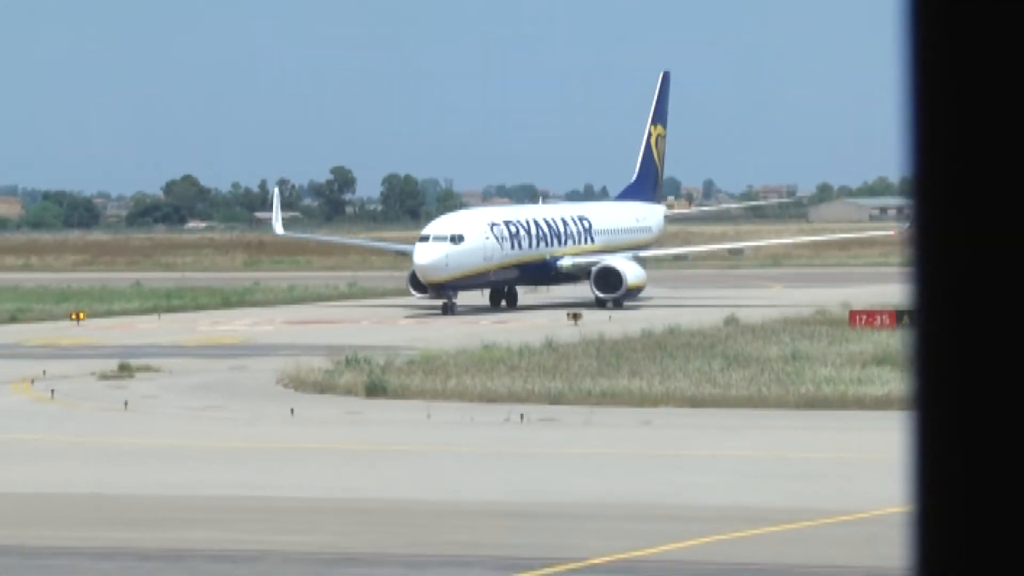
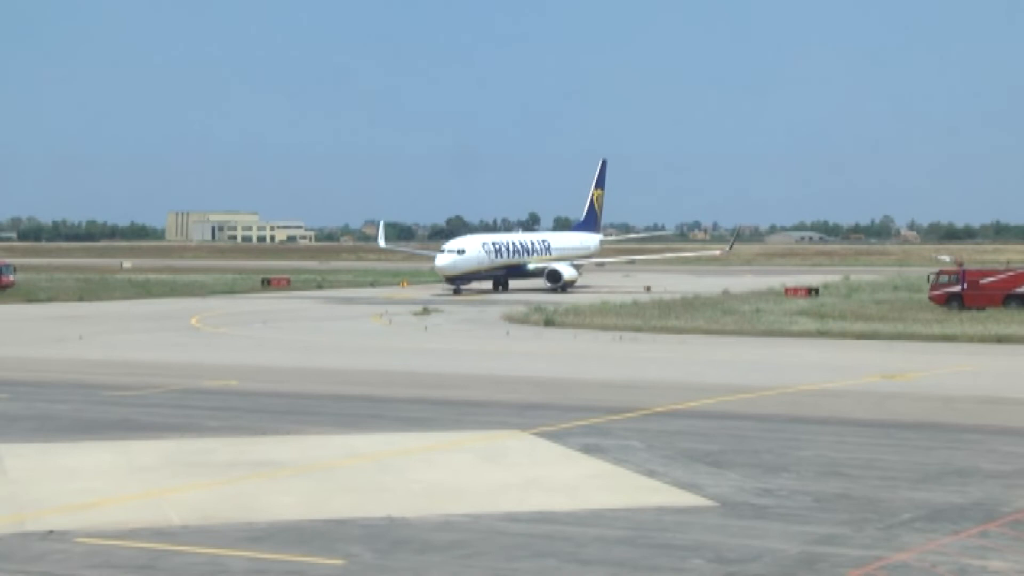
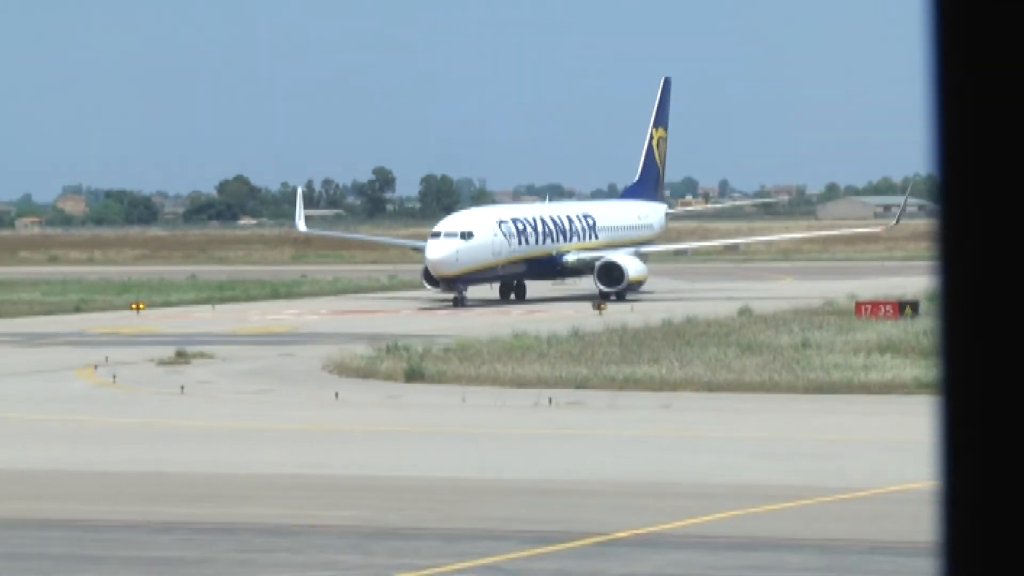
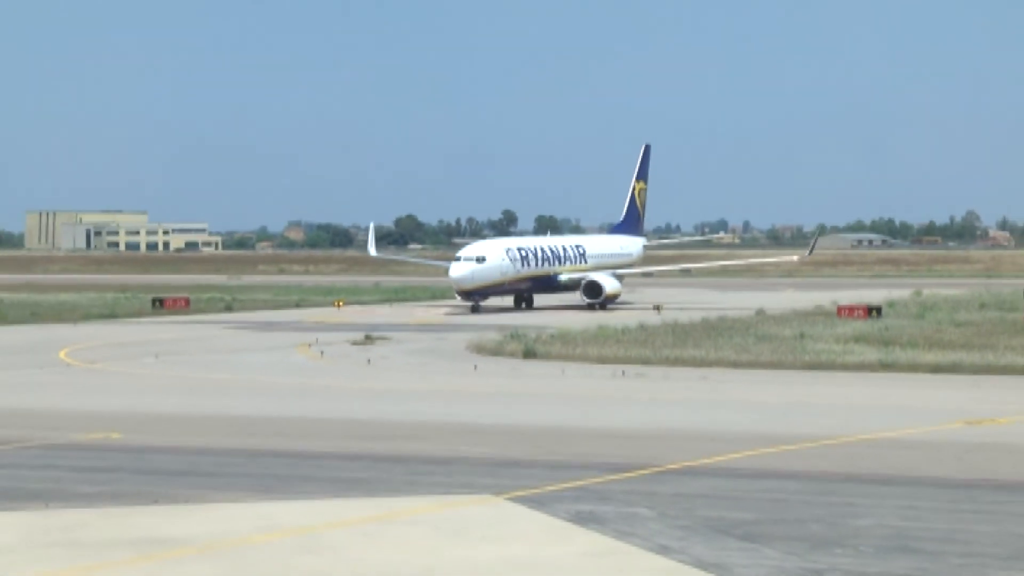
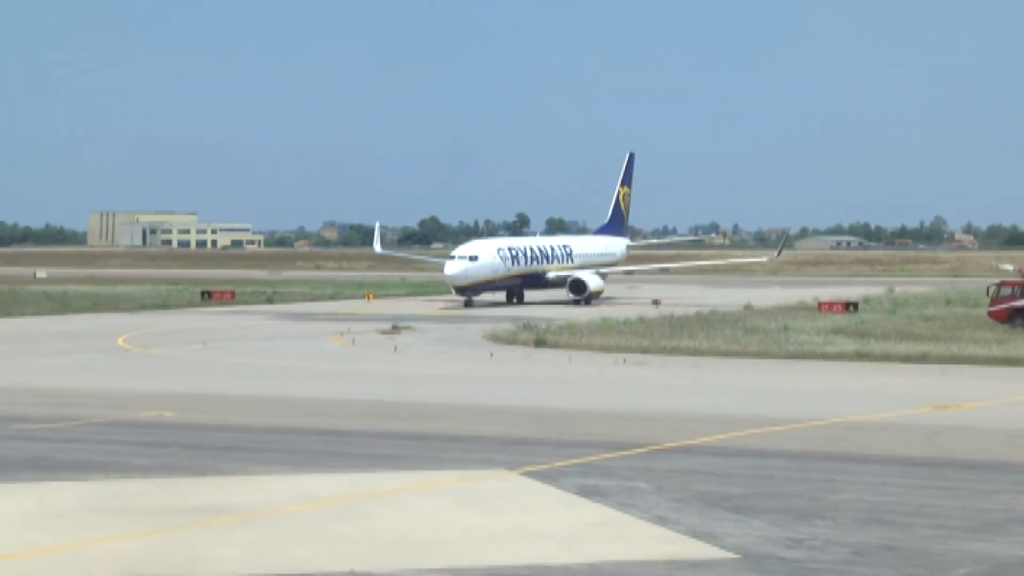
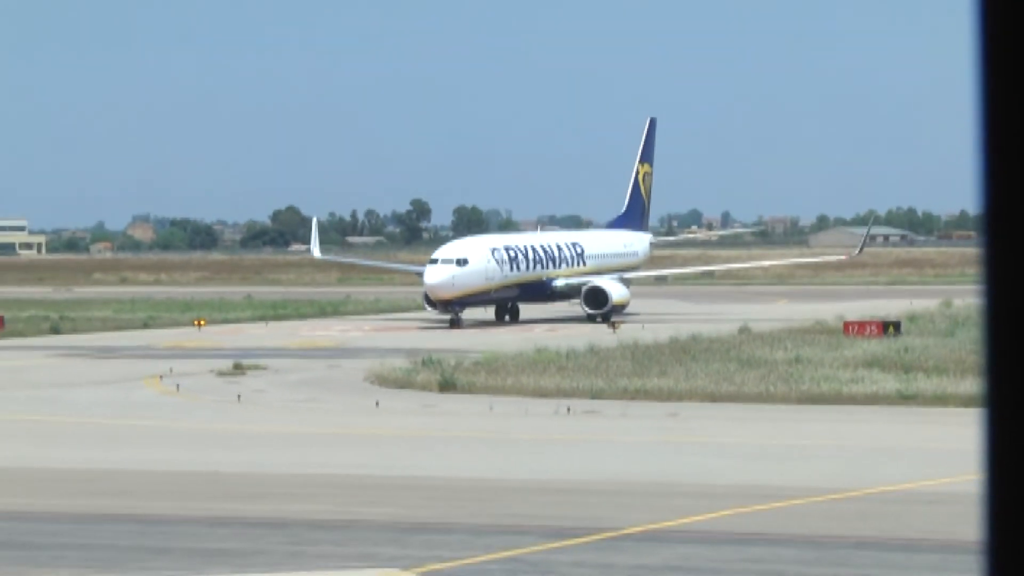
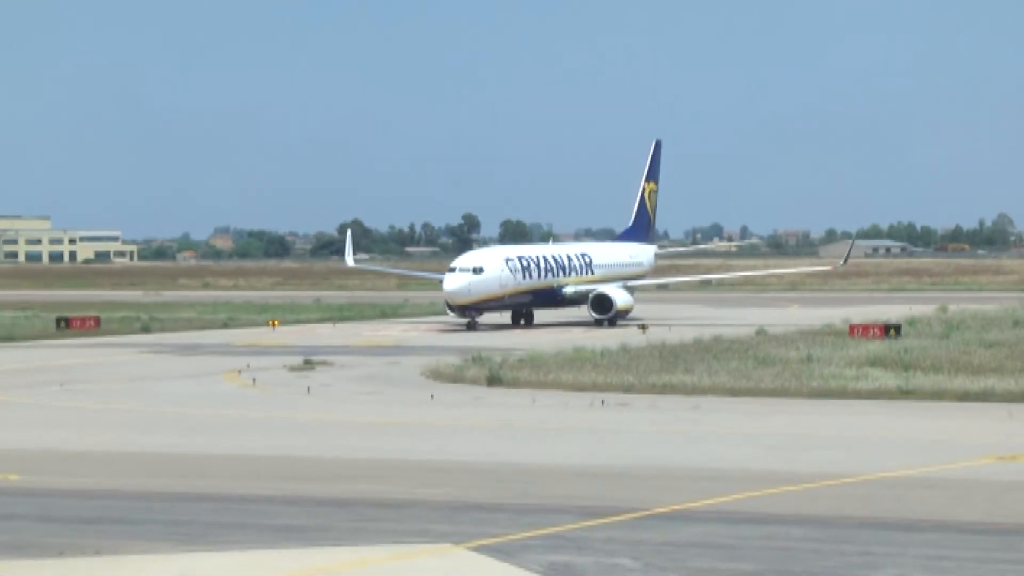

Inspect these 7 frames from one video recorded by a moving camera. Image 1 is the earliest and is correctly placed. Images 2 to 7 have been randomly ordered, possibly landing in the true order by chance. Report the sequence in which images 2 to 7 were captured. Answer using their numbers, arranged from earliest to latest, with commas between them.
3, 6, 7, 4, 5, 2
